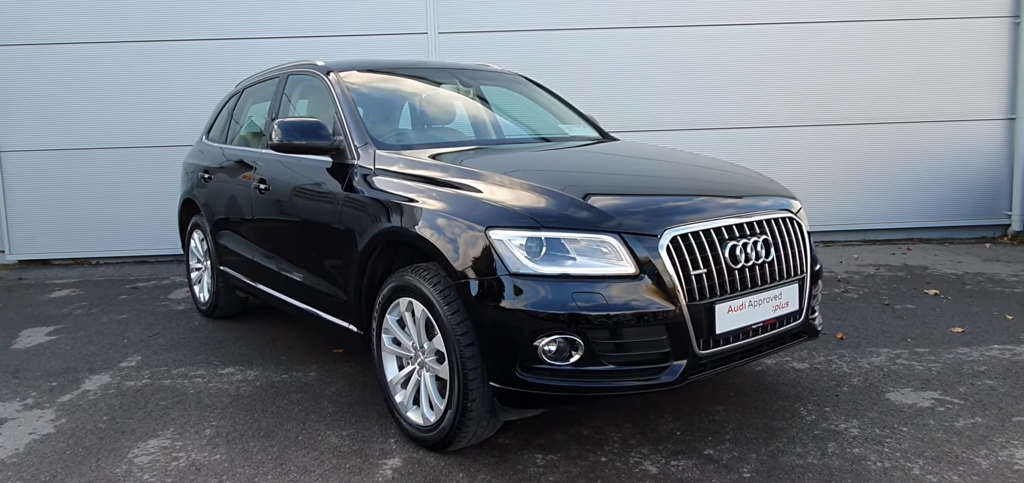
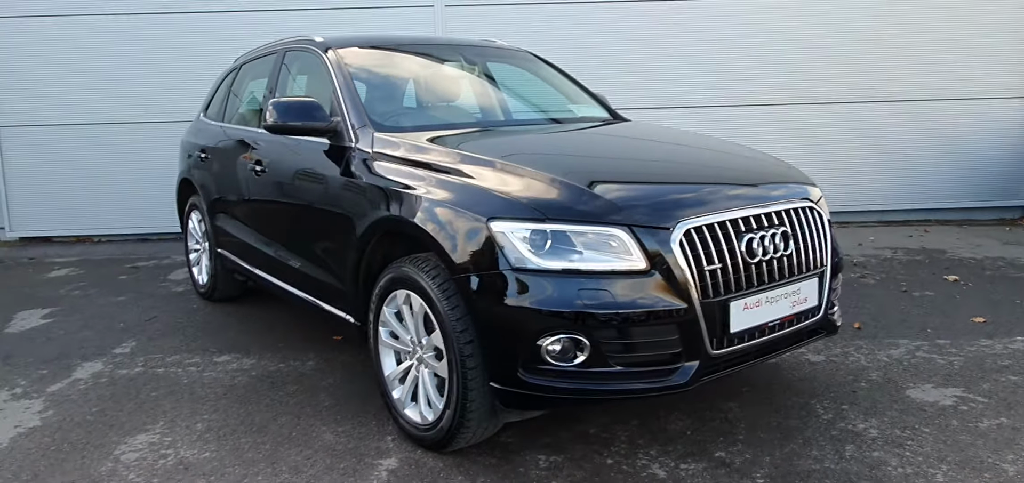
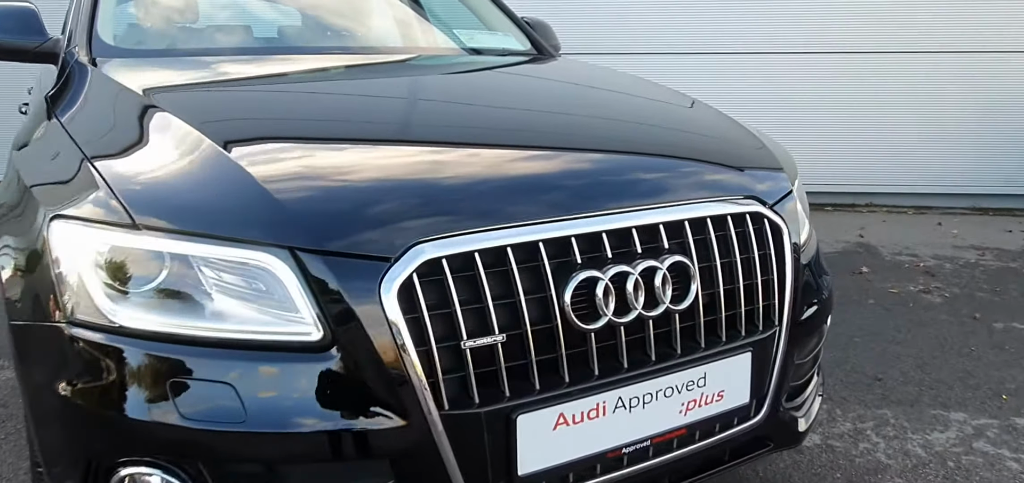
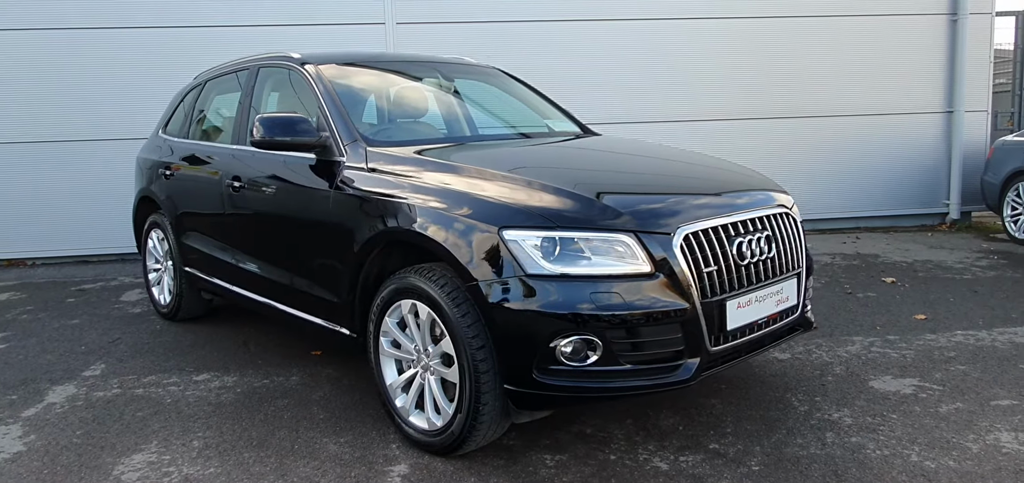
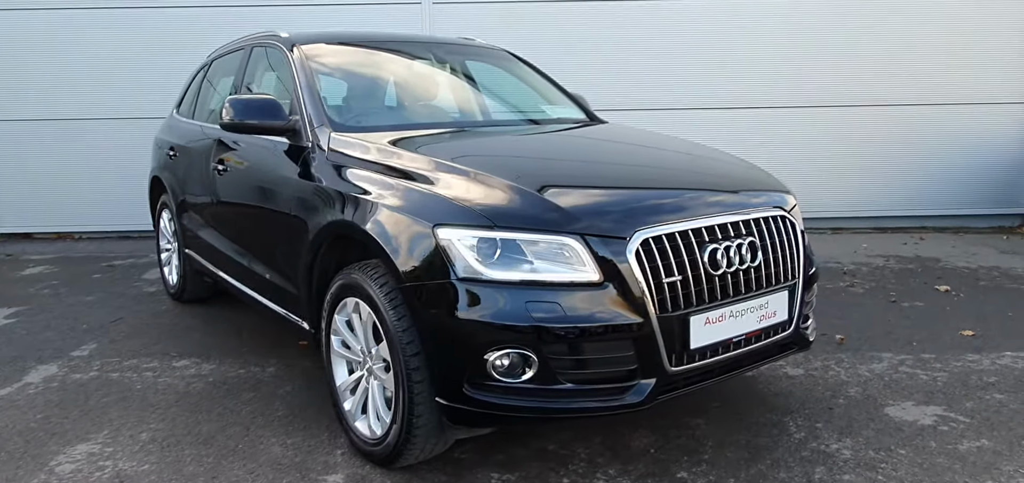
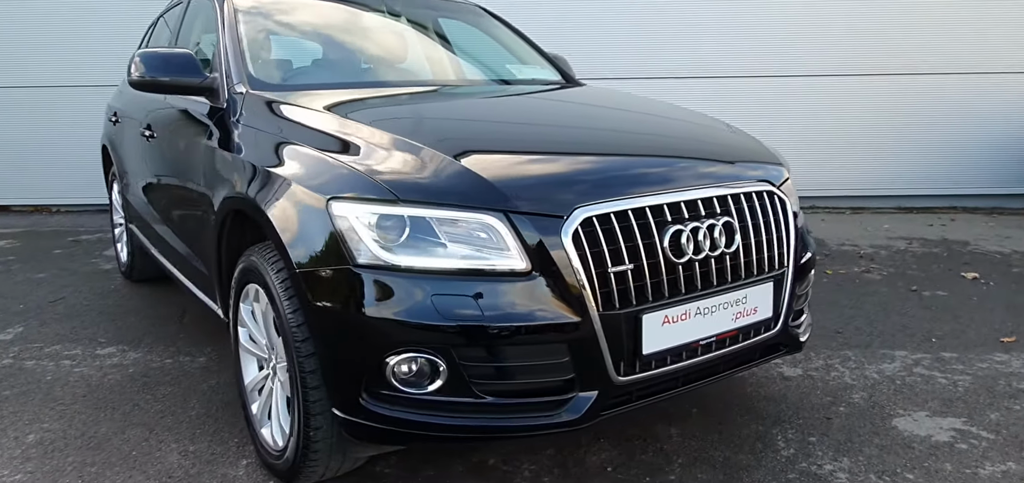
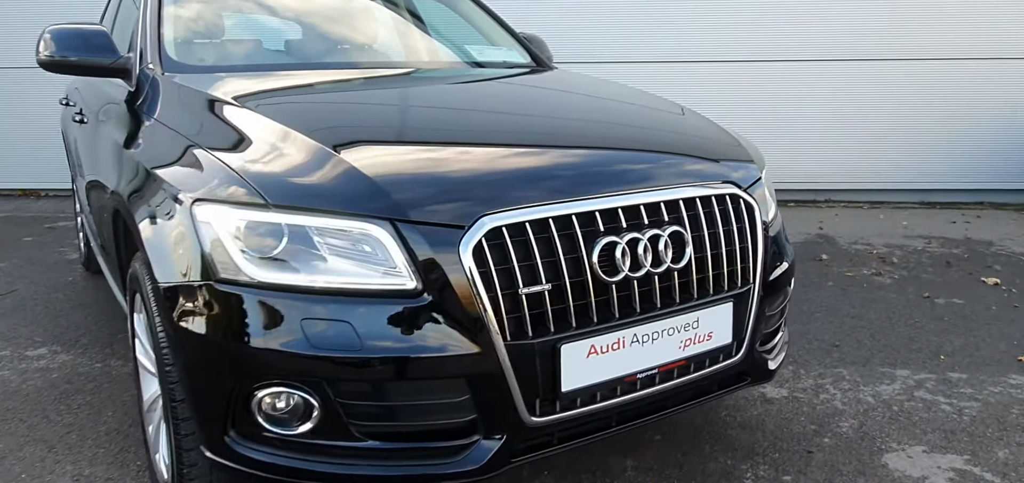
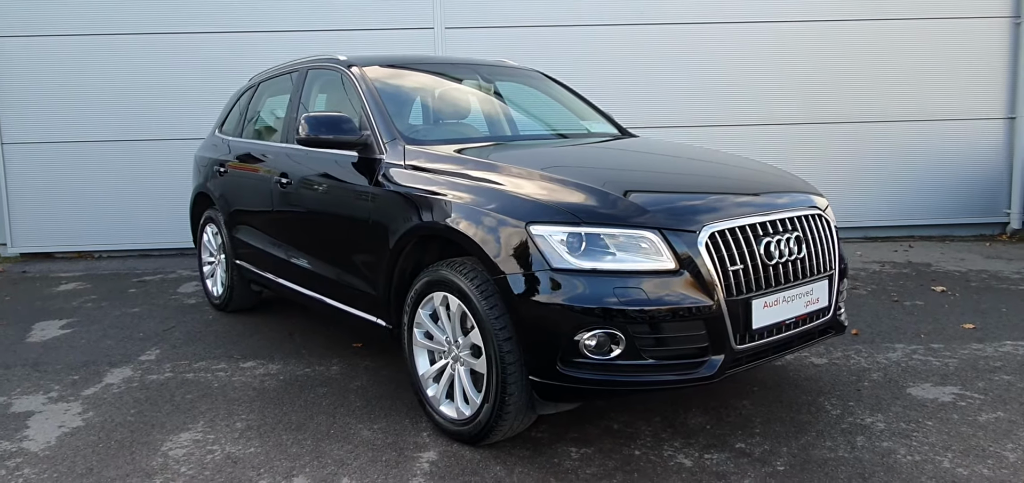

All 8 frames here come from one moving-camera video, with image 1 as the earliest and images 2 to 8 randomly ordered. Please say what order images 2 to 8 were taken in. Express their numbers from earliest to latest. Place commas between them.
8, 4, 2, 5, 6, 7, 3
